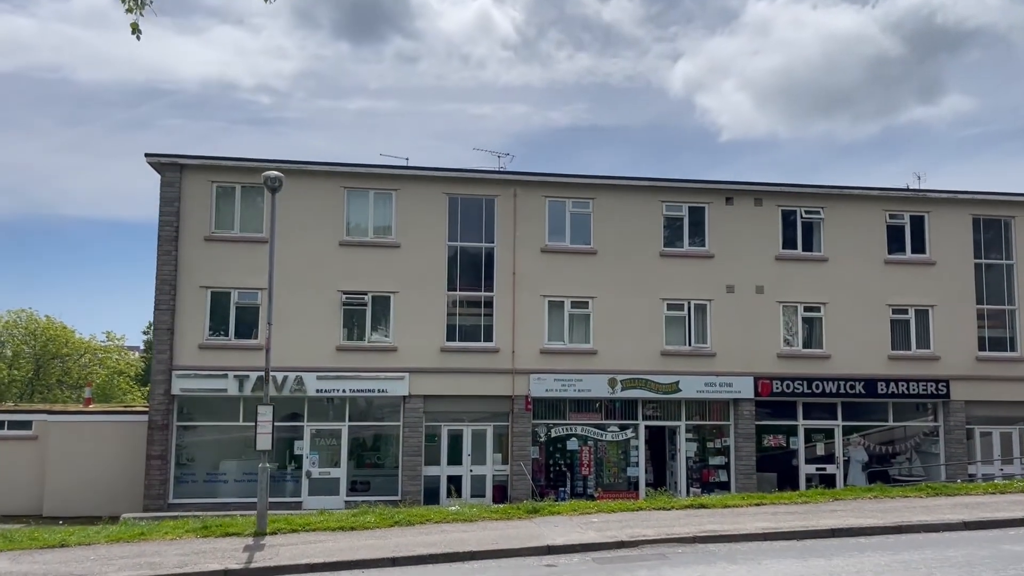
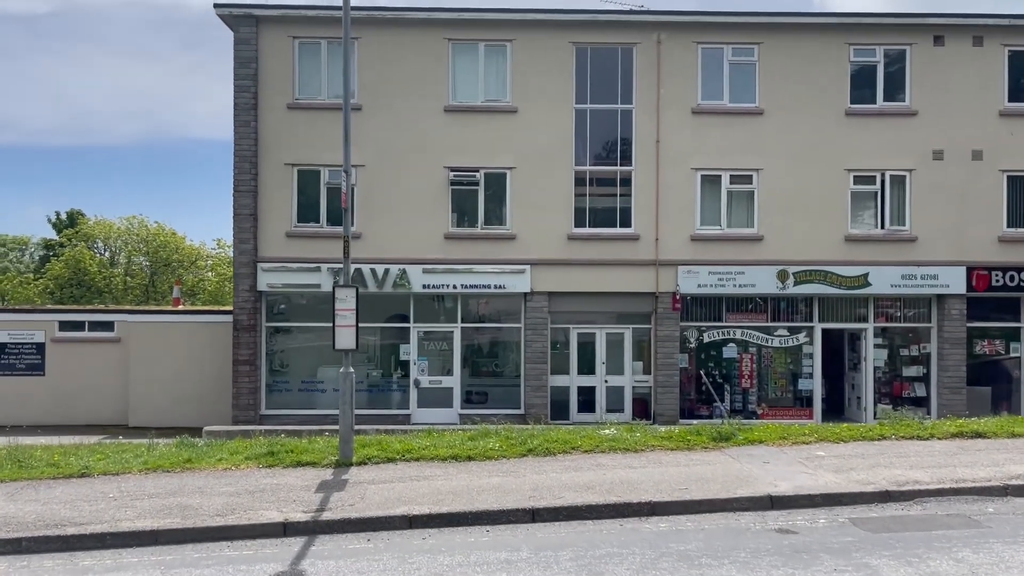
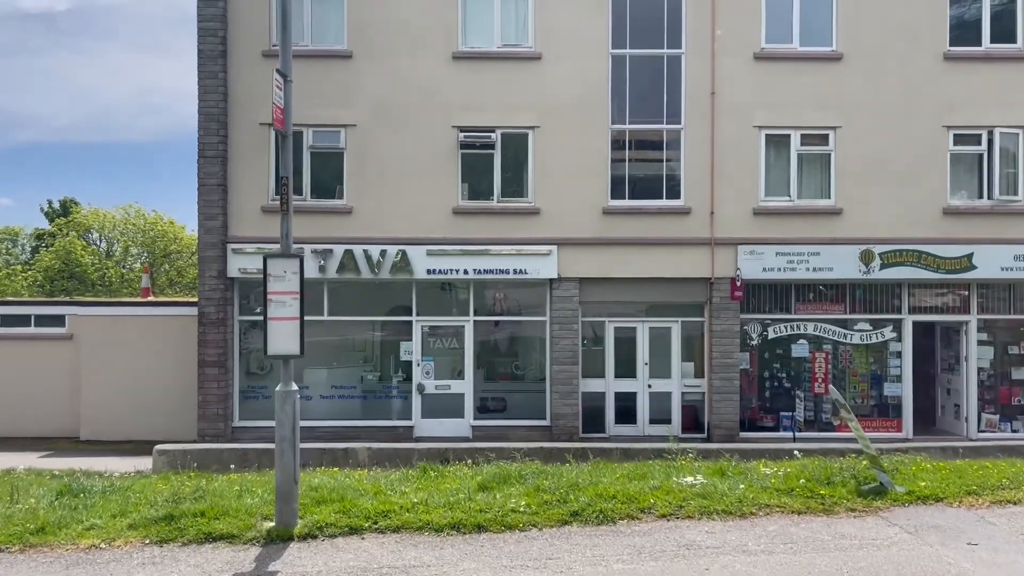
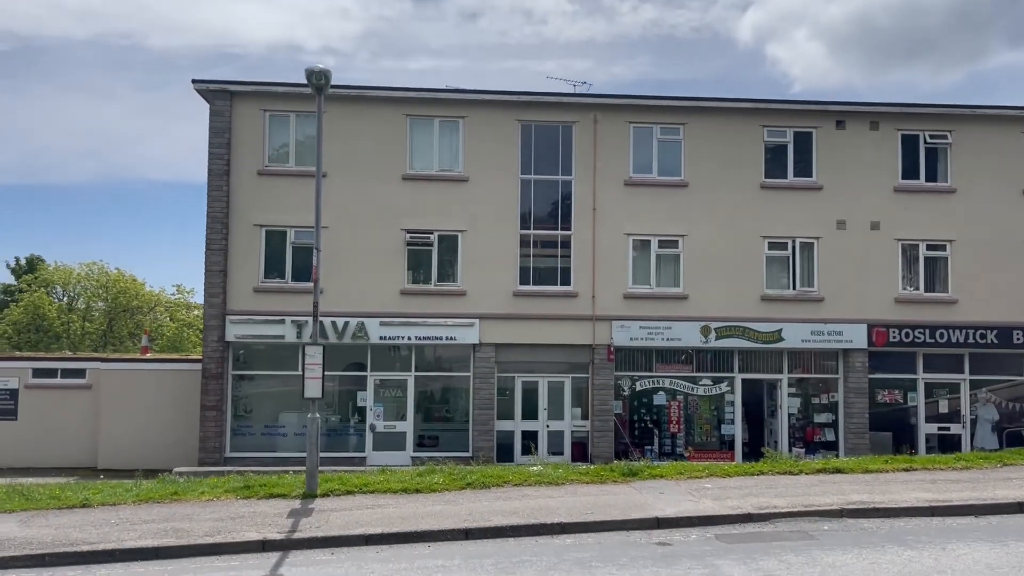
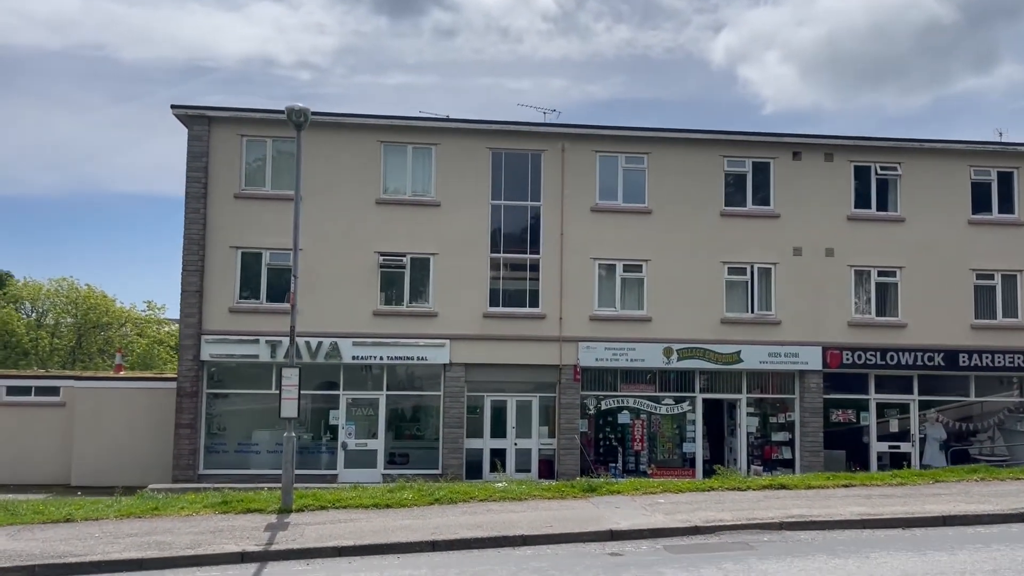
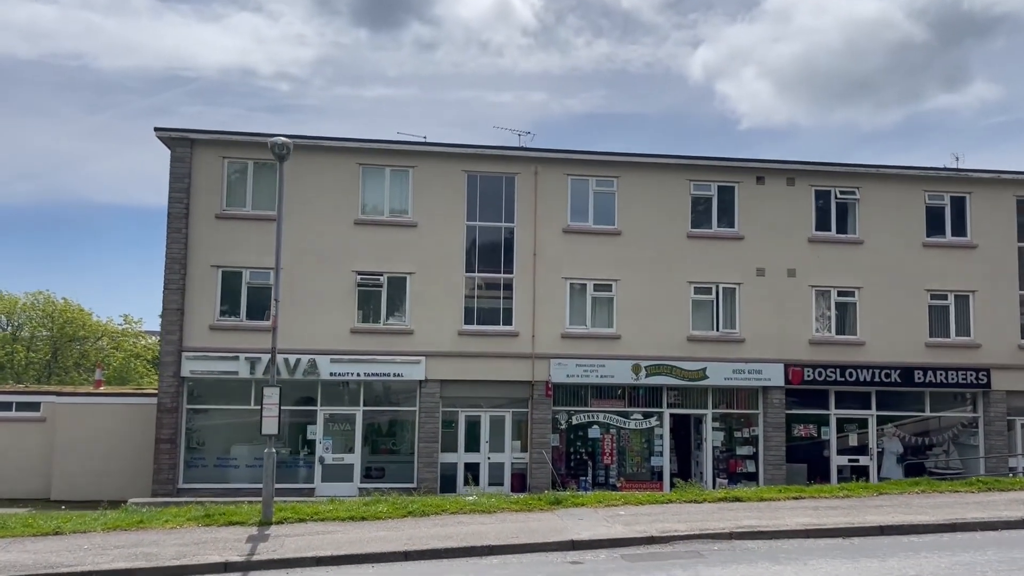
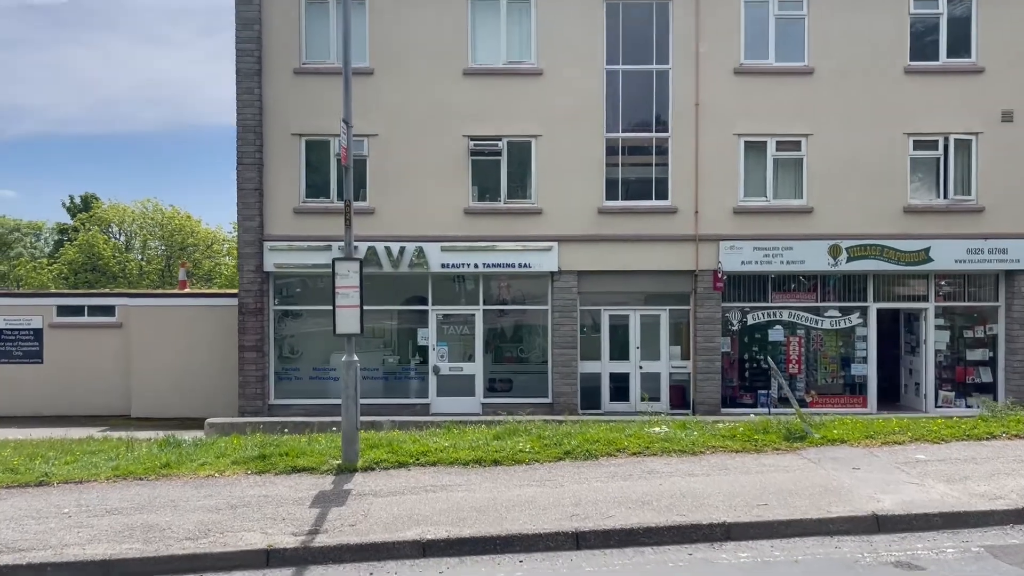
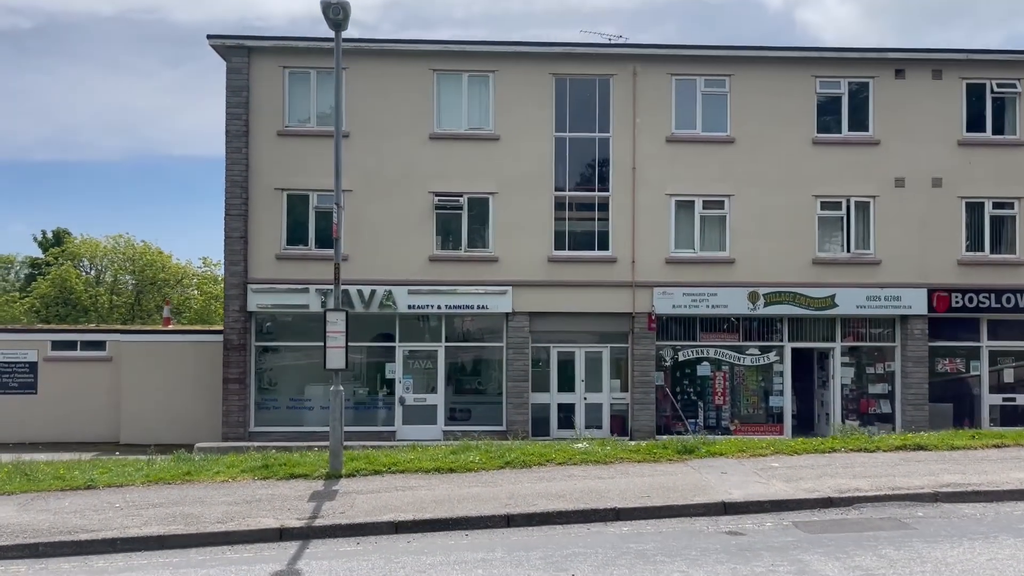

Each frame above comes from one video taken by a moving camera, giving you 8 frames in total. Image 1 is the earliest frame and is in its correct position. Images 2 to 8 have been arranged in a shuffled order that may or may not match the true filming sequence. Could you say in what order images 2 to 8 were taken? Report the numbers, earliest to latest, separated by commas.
6, 5, 4, 8, 2, 7, 3
